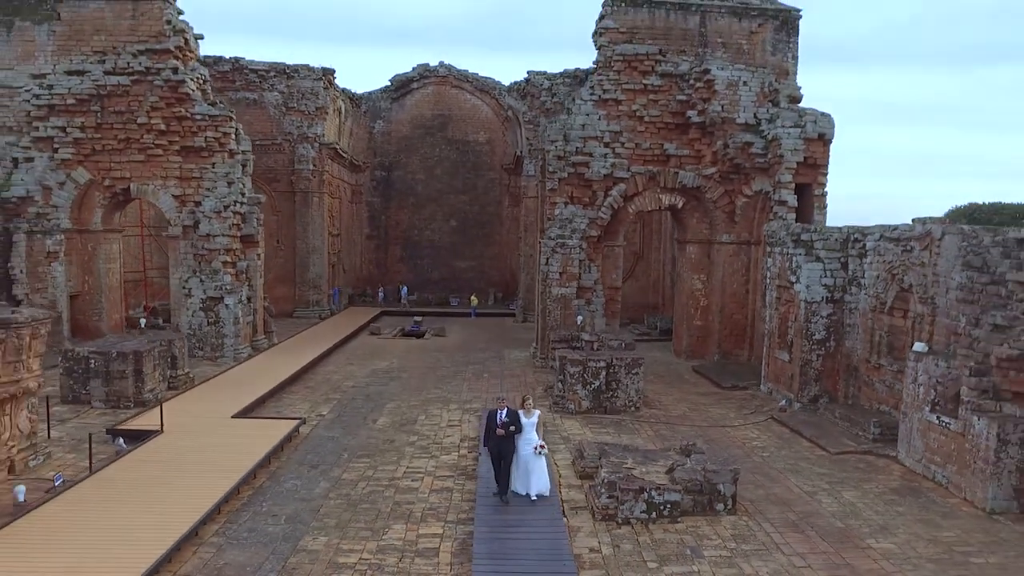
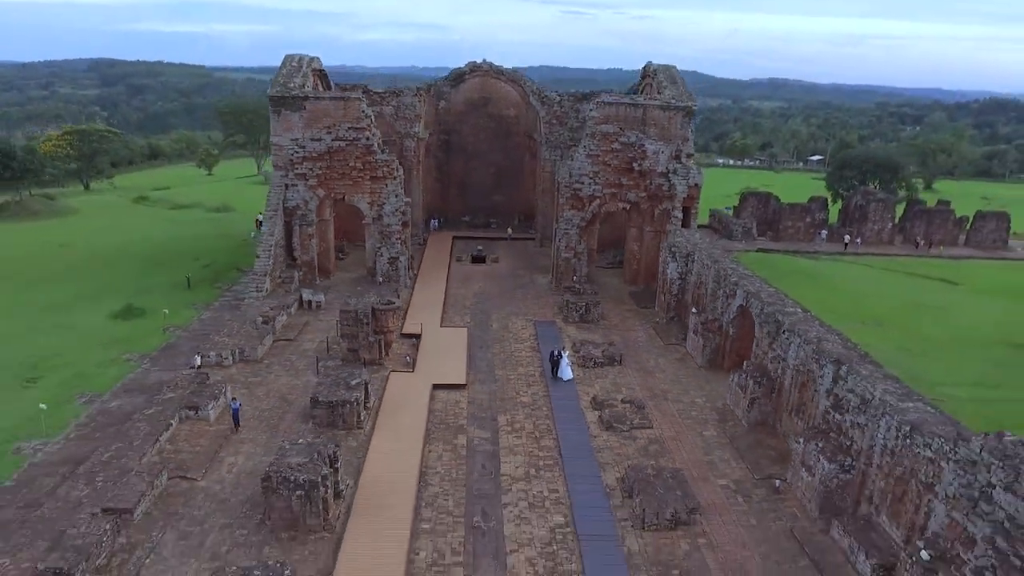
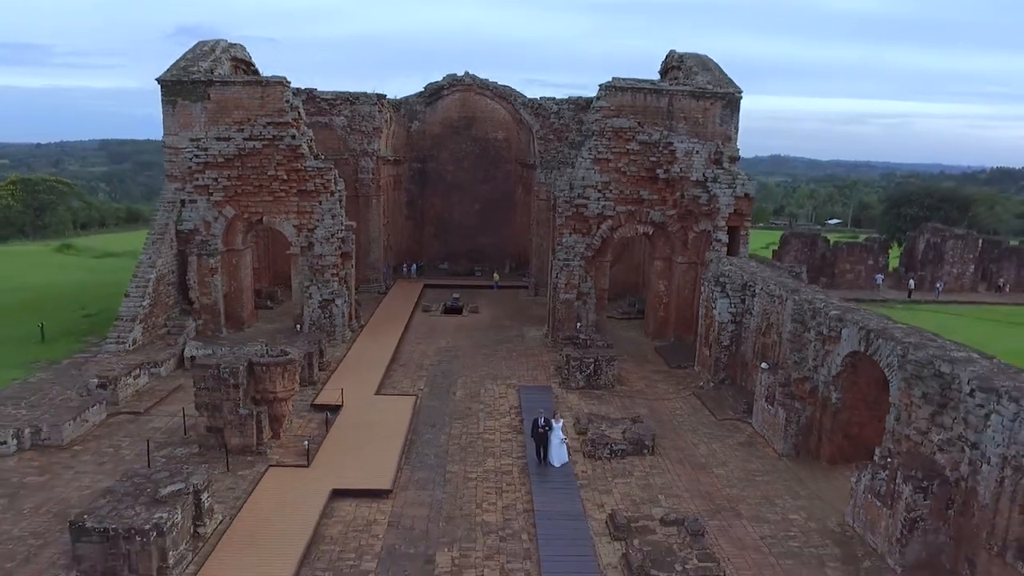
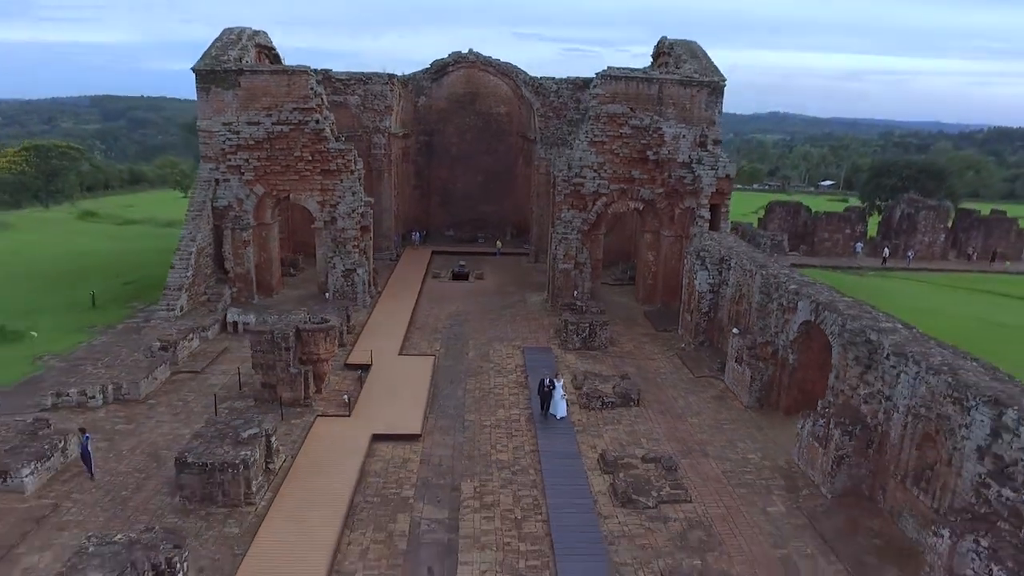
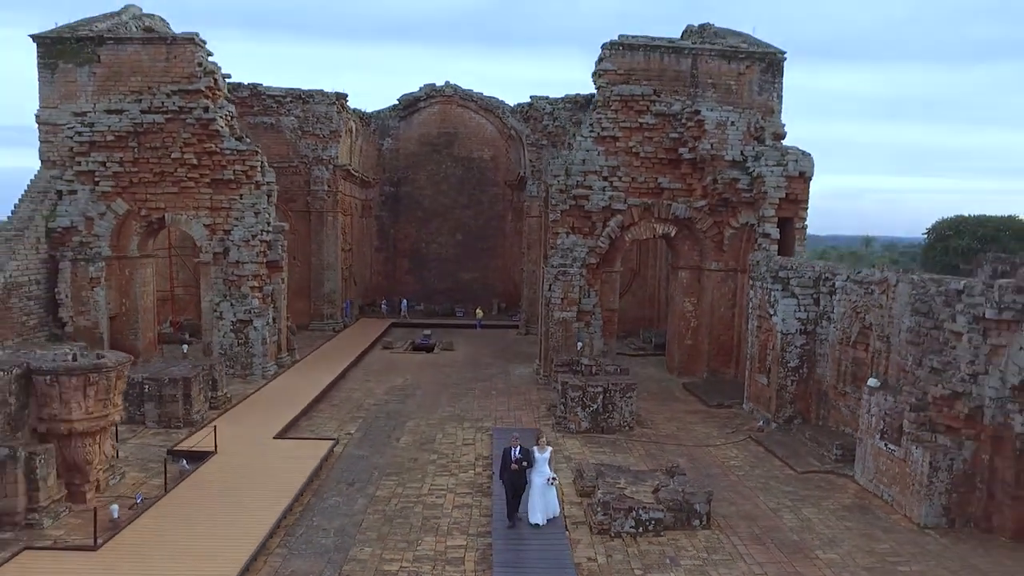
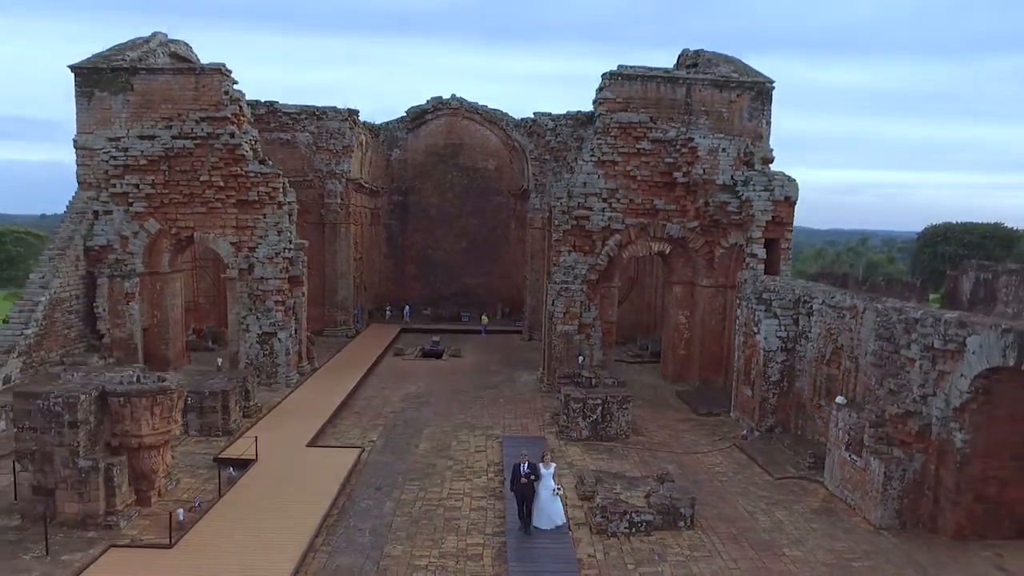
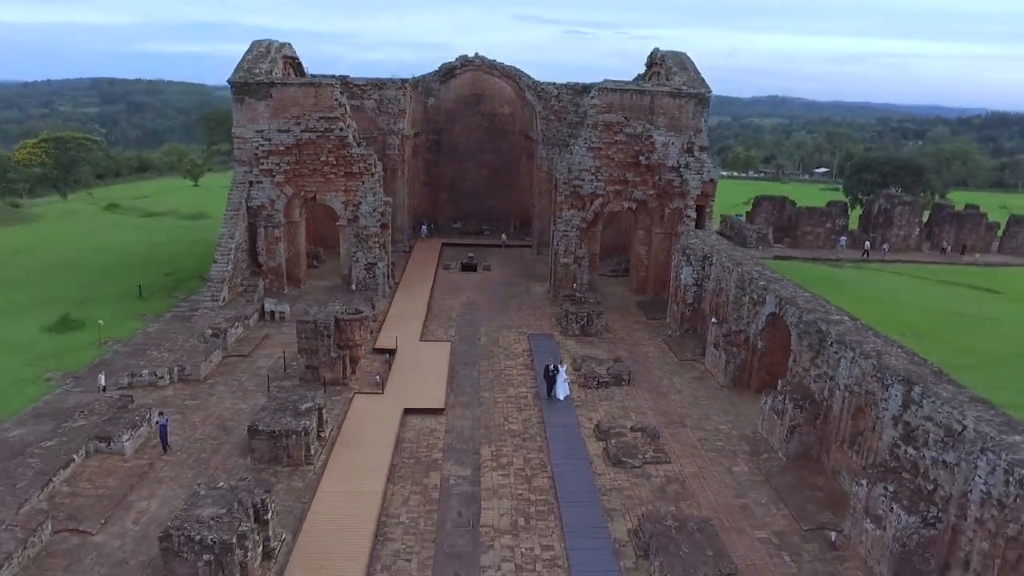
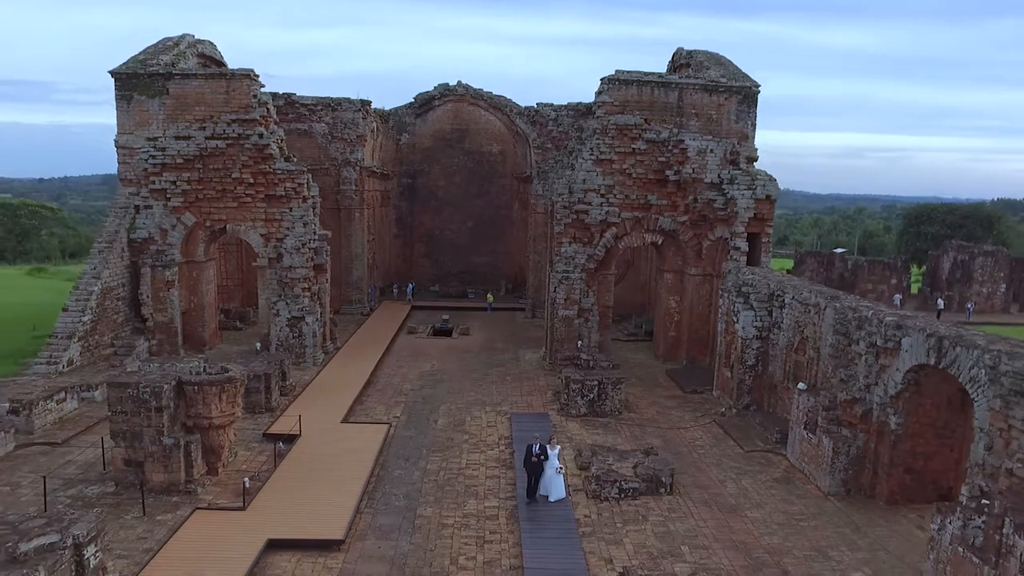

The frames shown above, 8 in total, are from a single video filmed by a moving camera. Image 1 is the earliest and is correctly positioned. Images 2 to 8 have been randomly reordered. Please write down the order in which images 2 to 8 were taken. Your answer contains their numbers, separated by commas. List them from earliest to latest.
5, 6, 8, 3, 4, 7, 2
